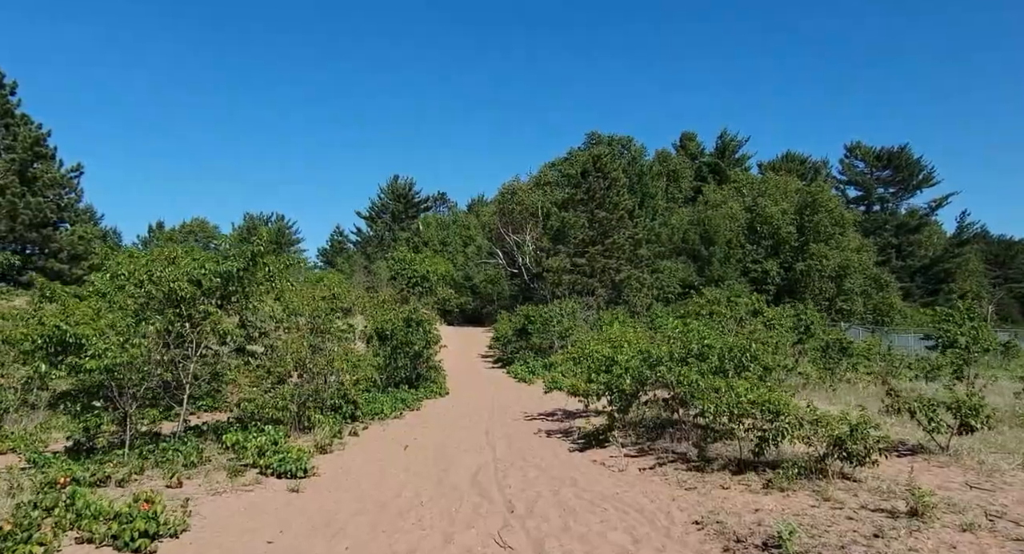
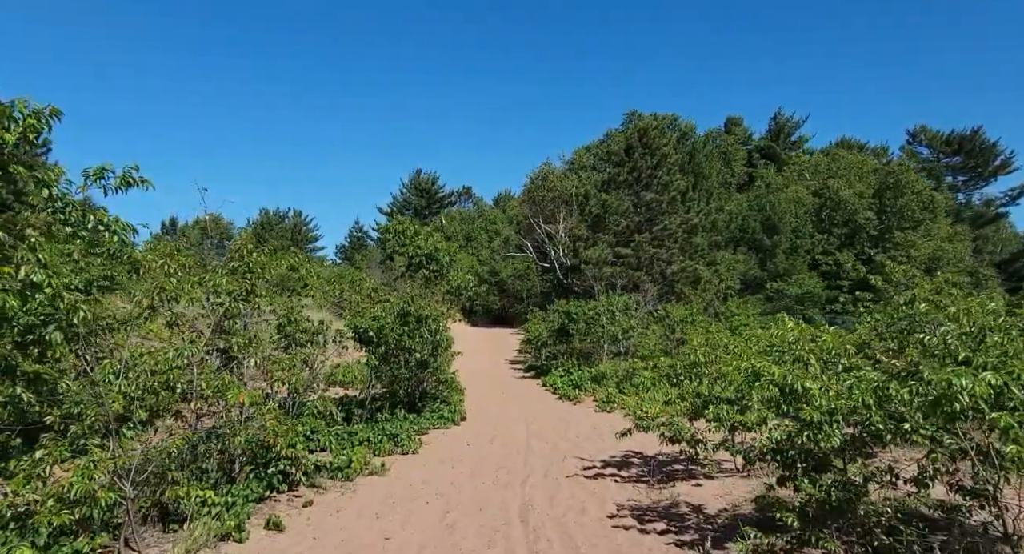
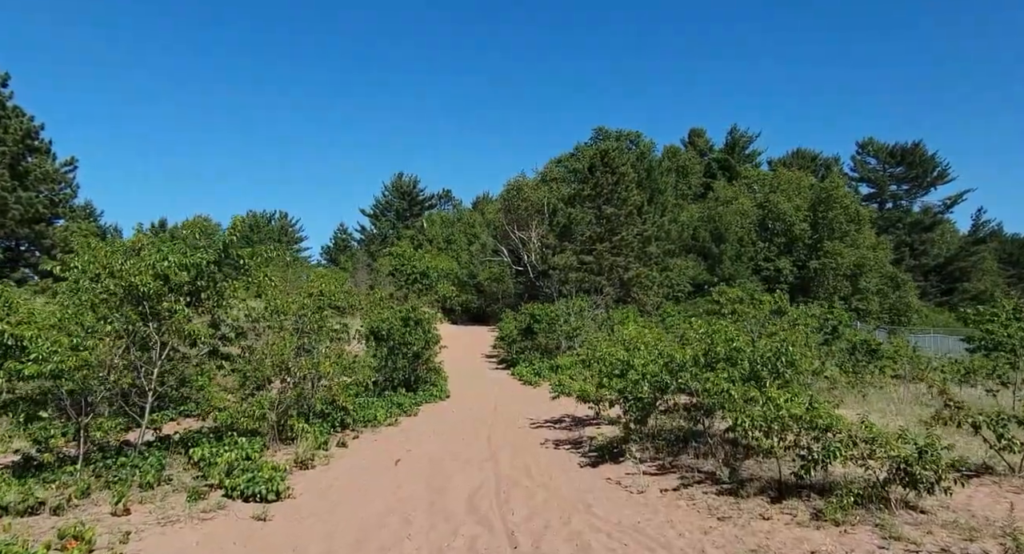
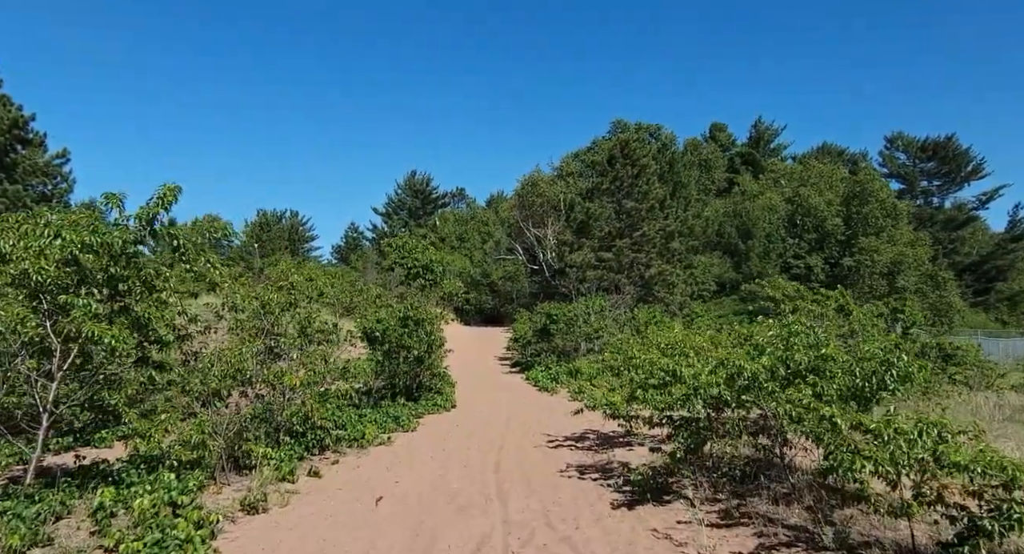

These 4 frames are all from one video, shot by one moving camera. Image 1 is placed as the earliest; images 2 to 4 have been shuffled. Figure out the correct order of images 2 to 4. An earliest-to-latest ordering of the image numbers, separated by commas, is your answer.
3, 4, 2
